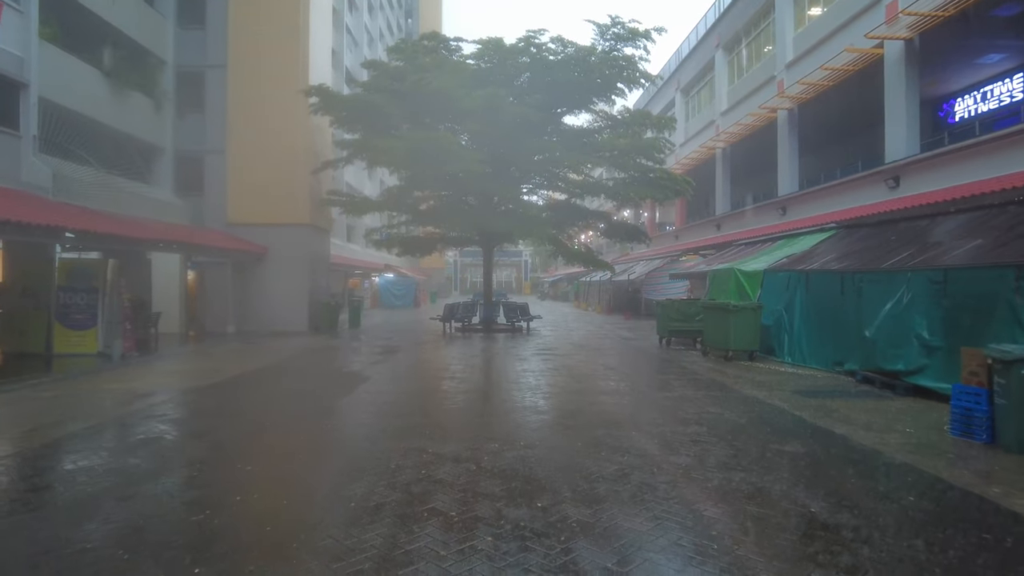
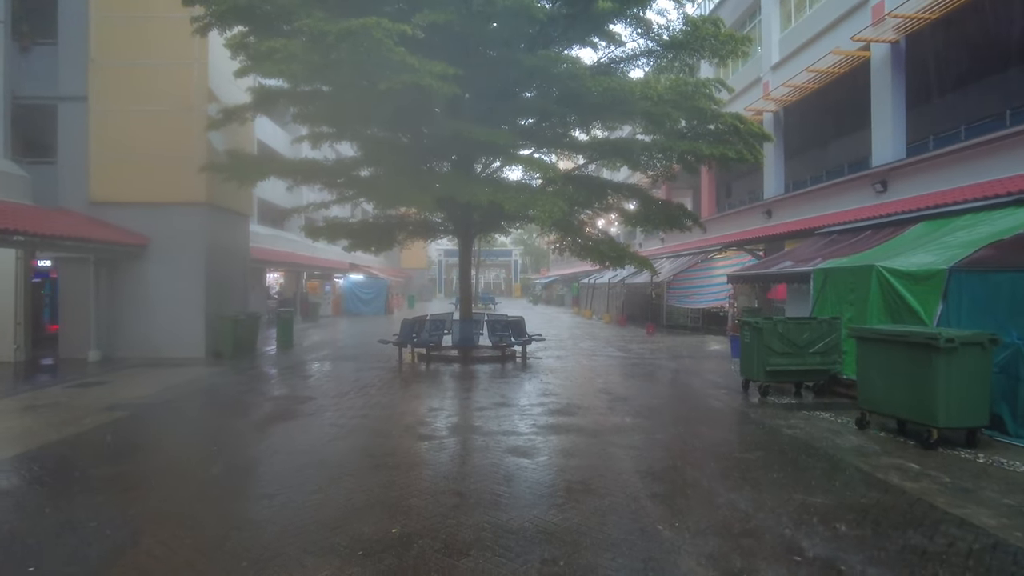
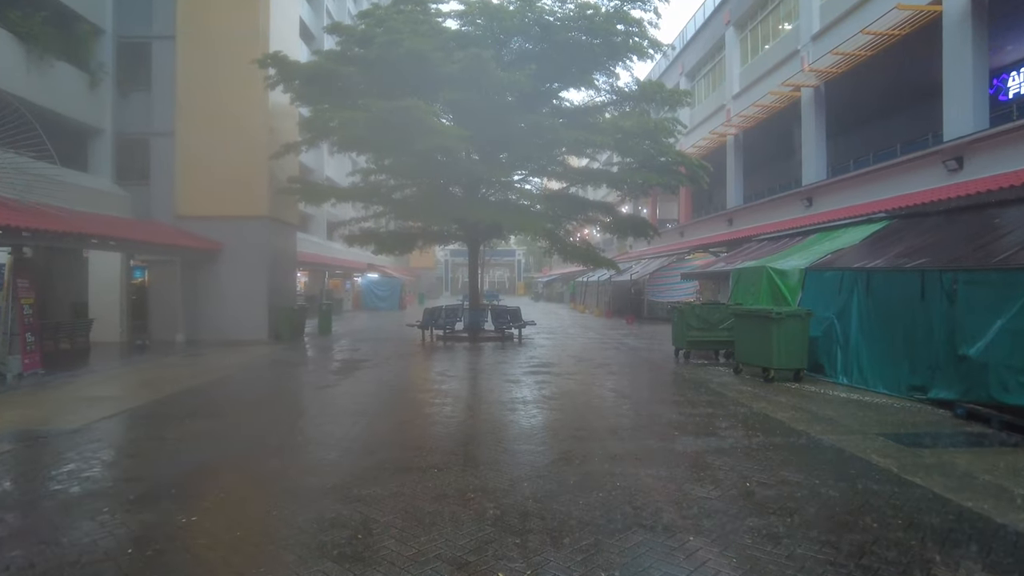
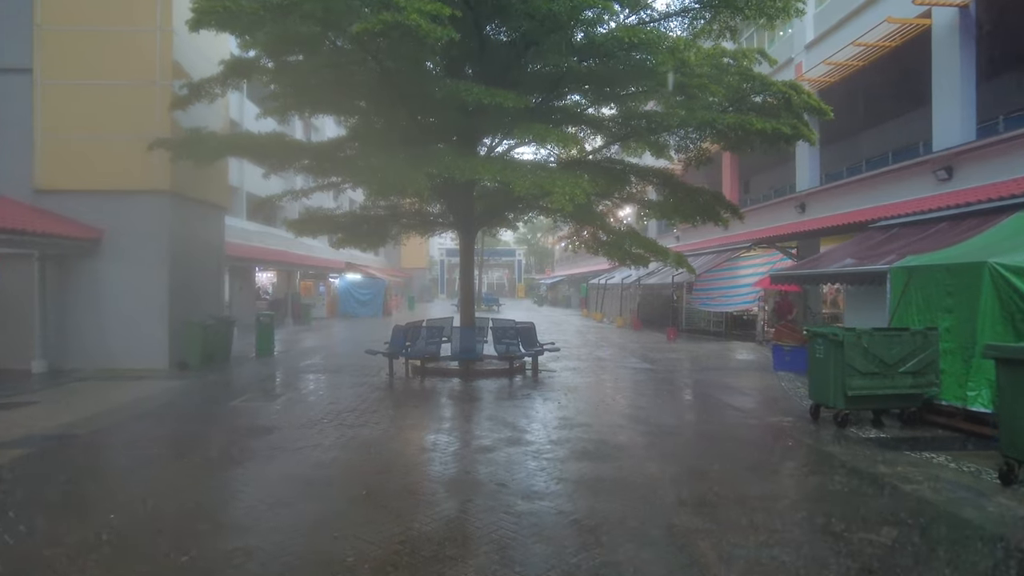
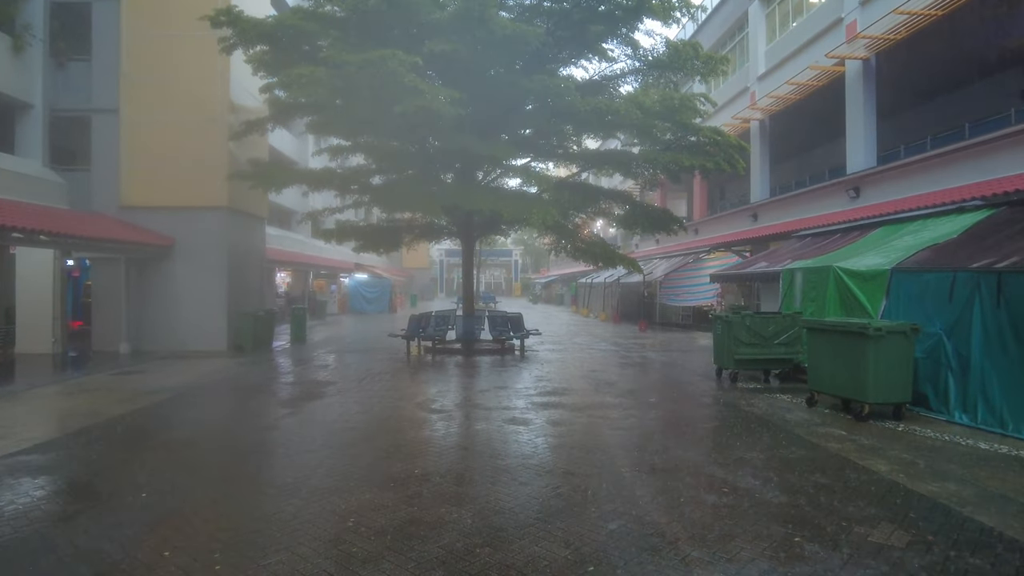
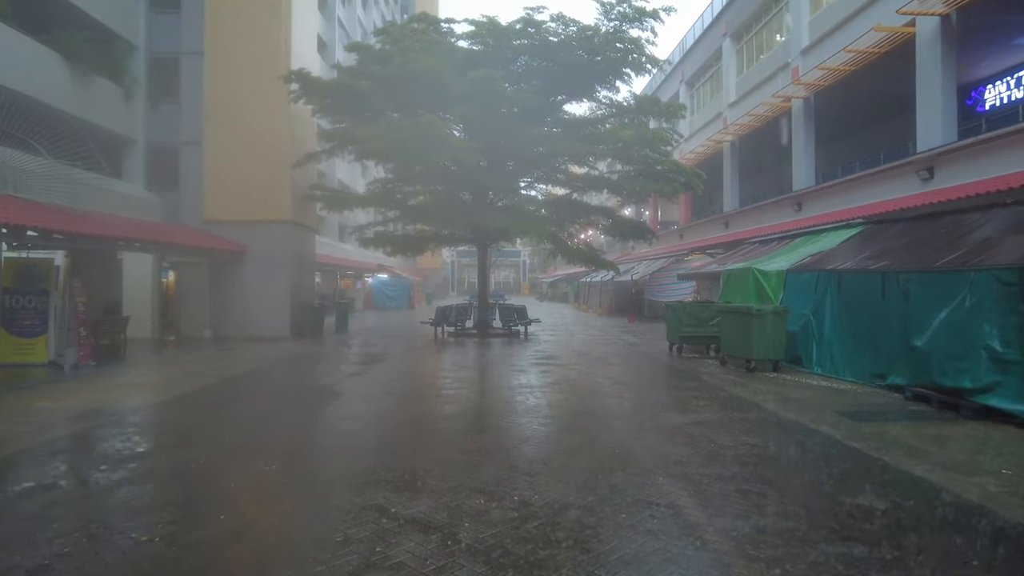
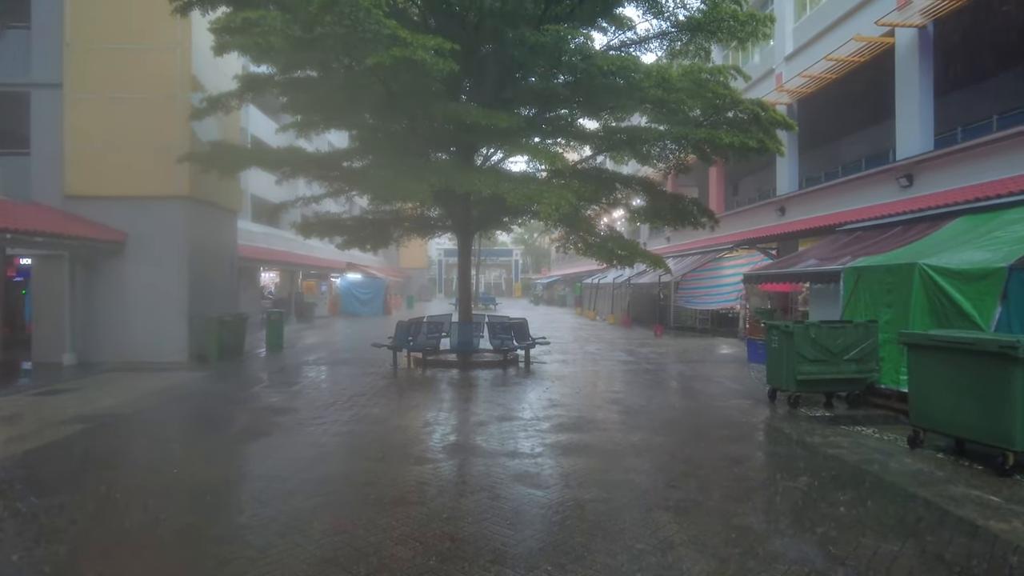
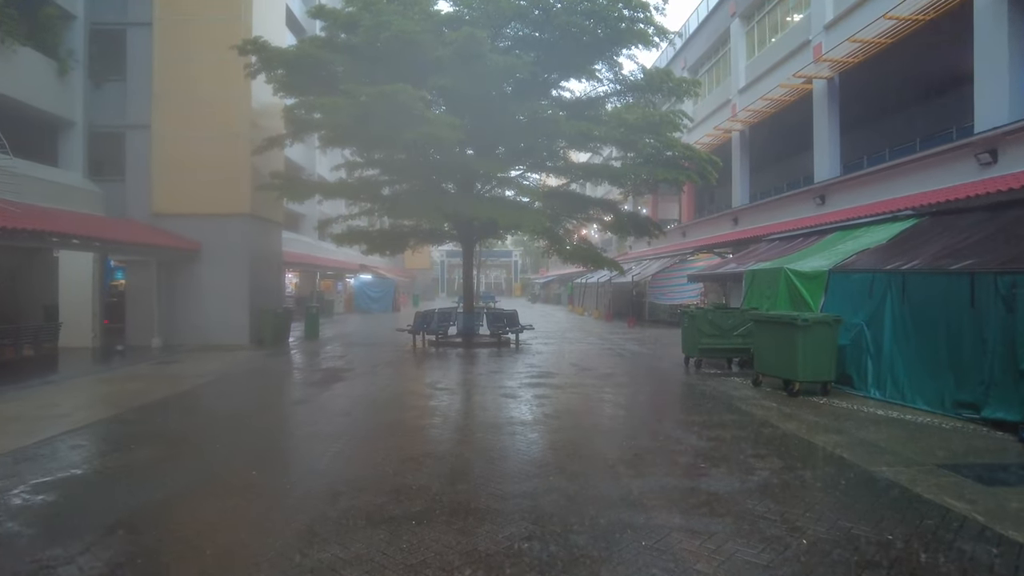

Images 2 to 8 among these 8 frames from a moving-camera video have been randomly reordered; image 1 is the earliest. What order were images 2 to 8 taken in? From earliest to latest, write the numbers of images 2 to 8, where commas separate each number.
6, 3, 8, 5, 2, 7, 4
